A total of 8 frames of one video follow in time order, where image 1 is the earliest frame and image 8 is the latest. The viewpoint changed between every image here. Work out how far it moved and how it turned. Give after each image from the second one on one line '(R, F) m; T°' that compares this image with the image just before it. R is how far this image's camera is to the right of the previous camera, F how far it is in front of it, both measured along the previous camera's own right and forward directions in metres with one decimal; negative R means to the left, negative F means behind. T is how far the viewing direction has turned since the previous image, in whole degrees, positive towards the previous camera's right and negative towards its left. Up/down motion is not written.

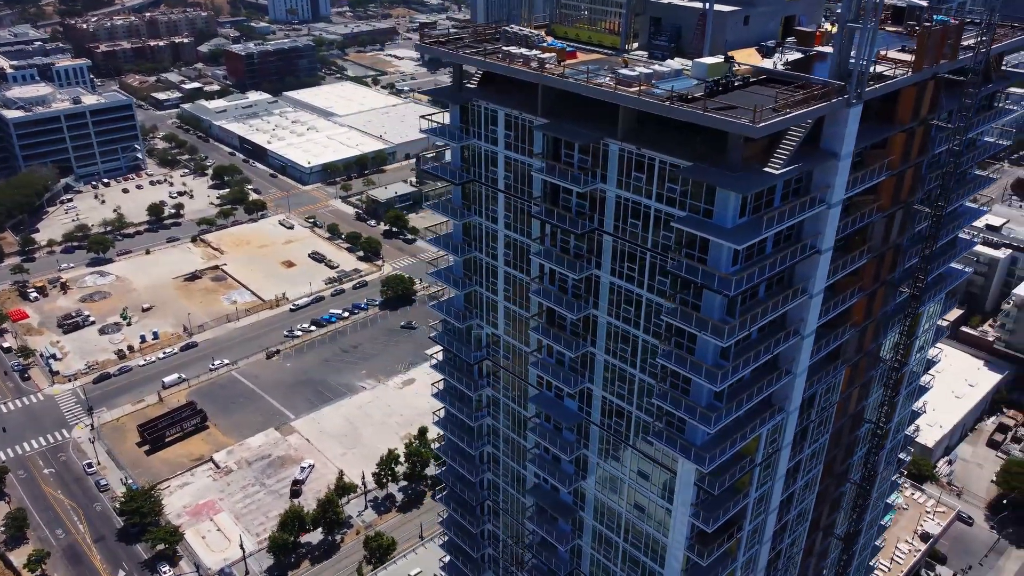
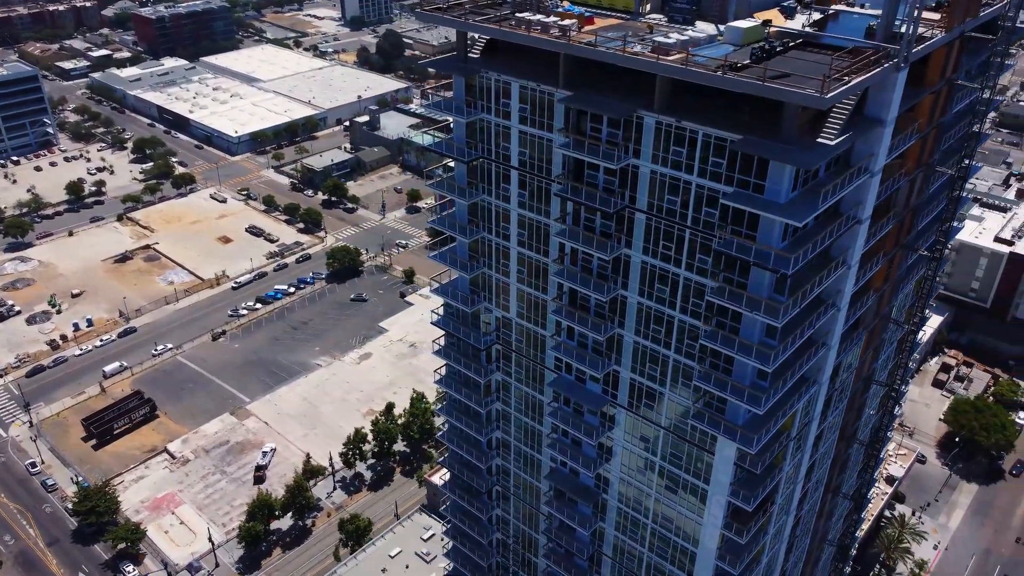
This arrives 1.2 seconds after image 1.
(-5.0, +2.7) m; +5°
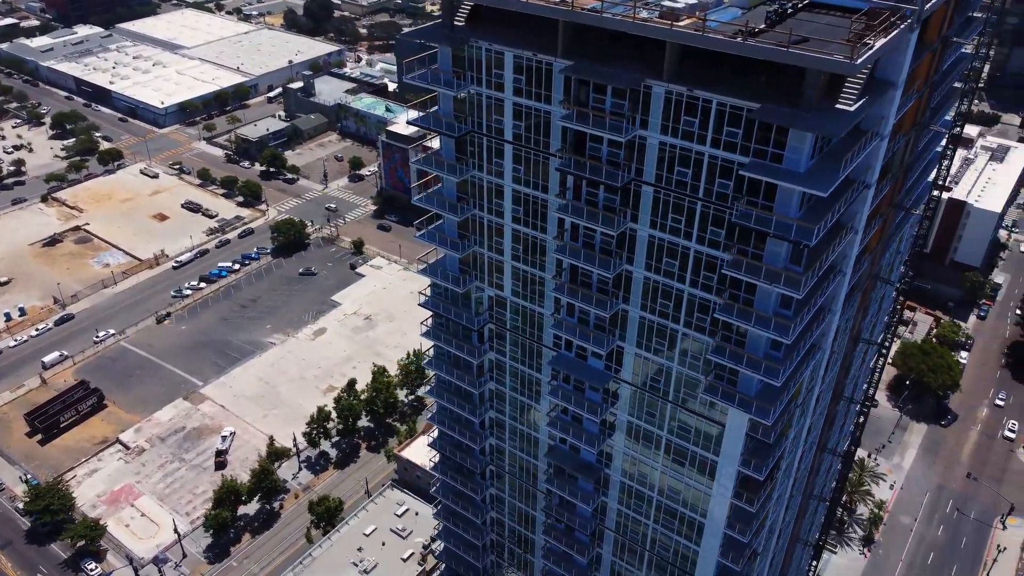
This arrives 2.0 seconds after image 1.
(-3.3, +1.7) m; +4°
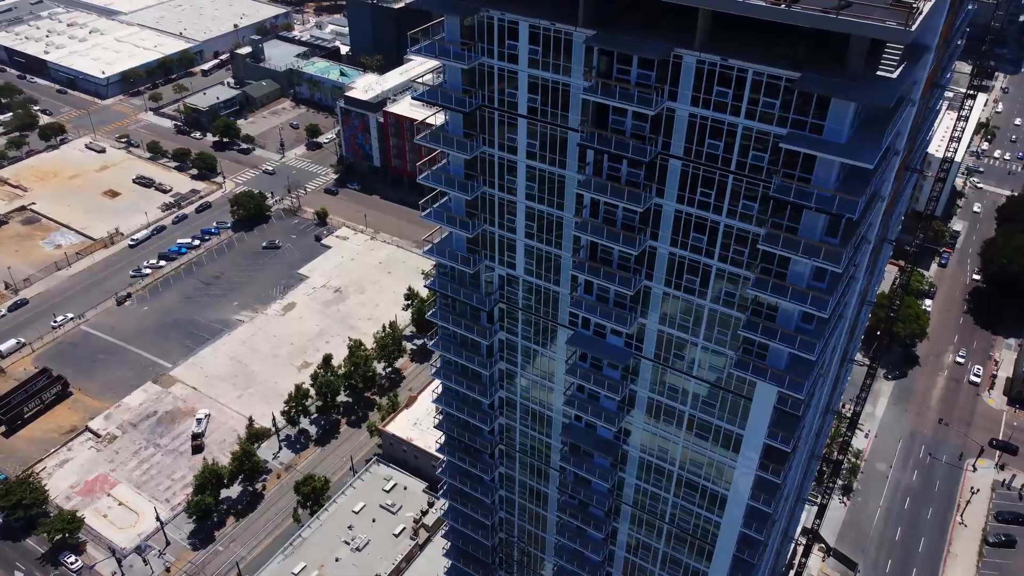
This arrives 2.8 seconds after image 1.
(-3.3, +1.6) m; +3°
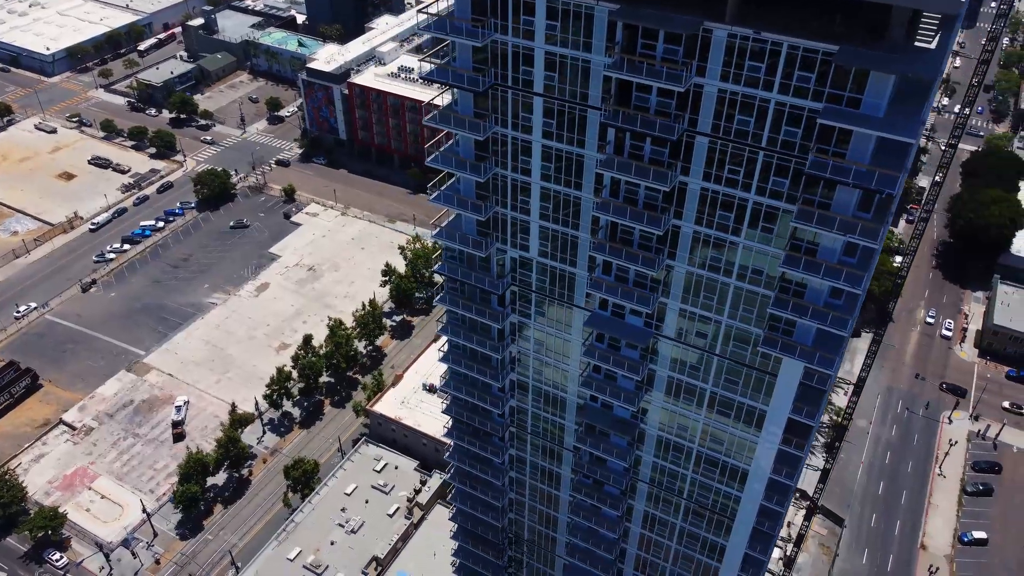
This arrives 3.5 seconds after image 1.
(-3.0, +1.2) m; +3°
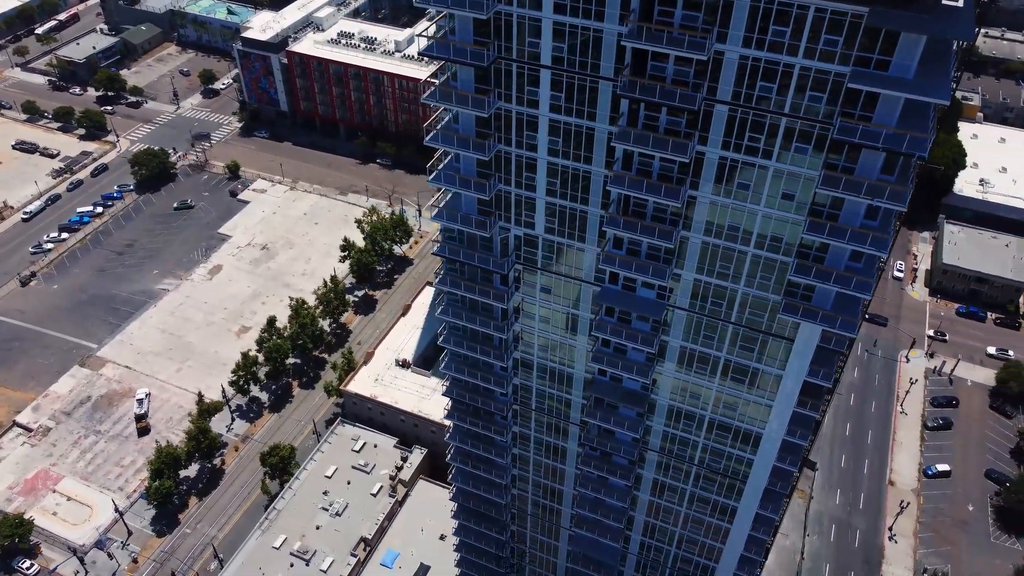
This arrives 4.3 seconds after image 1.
(-3.6, +1.4) m; +4°
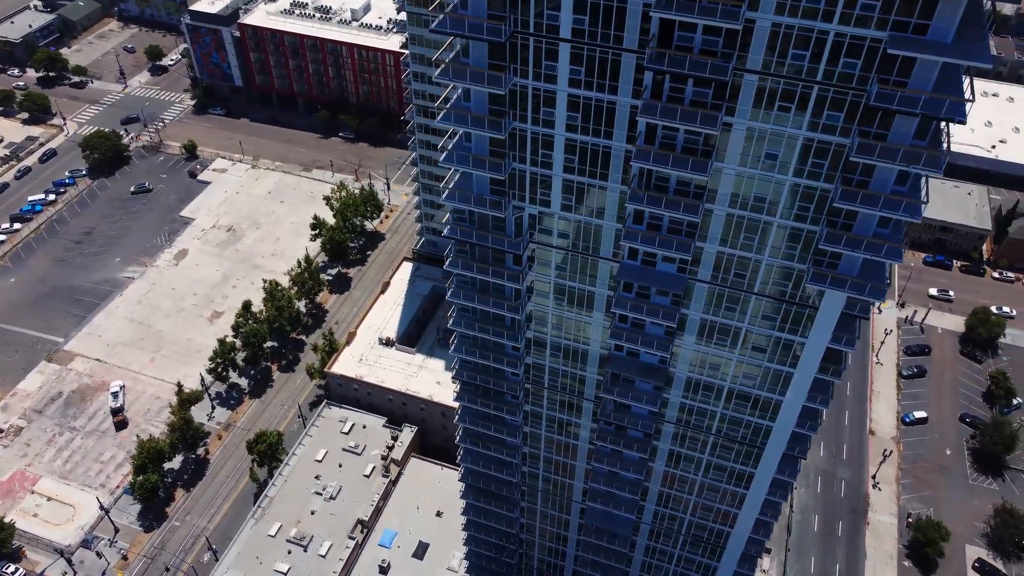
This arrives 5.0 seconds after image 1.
(-3.3, +1.1) m; +3°
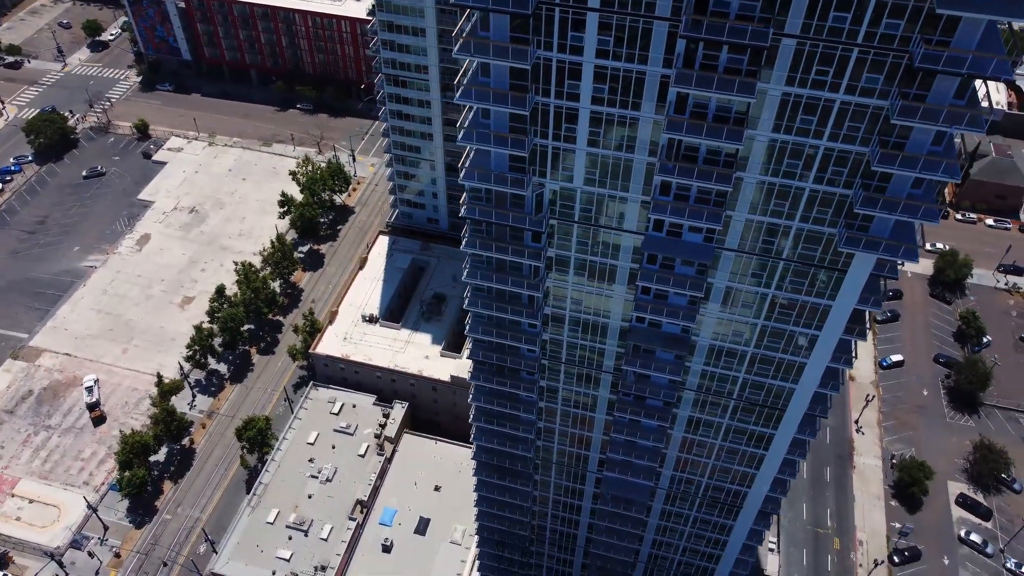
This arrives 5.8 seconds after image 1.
(-3.7, +1.2) m; +3°
